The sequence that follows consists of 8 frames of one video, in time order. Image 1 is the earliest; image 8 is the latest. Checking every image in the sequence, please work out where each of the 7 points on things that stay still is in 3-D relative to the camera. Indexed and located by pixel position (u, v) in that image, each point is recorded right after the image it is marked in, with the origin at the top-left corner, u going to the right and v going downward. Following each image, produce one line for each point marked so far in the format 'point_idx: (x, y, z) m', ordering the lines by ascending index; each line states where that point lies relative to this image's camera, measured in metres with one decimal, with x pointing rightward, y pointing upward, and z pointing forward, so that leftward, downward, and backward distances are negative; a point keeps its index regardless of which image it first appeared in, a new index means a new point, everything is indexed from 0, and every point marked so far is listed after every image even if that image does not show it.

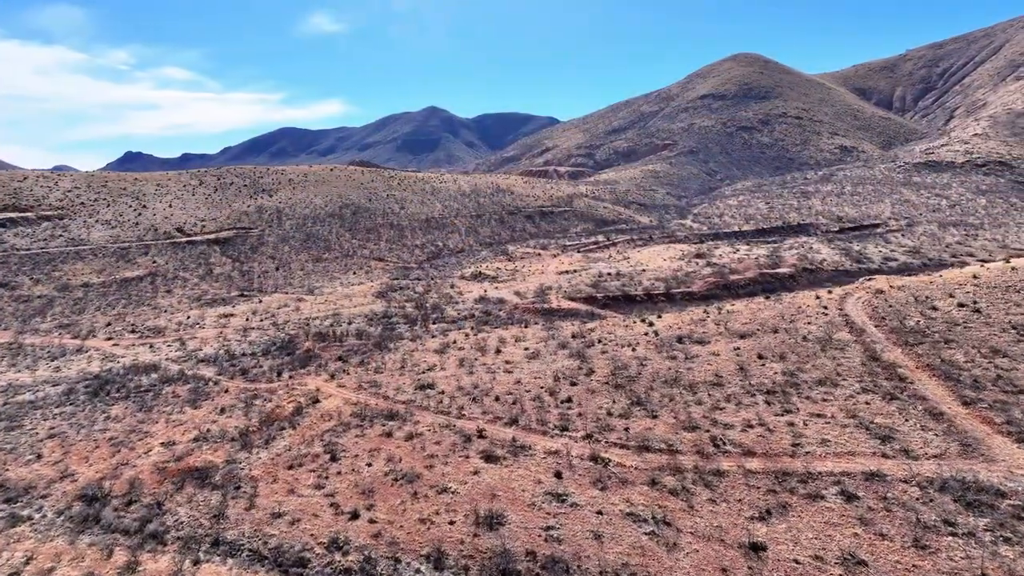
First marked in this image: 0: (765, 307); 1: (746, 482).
0: (+7.1, -0.6, +19.8) m
1: (+3.5, -2.9, +10.5) m
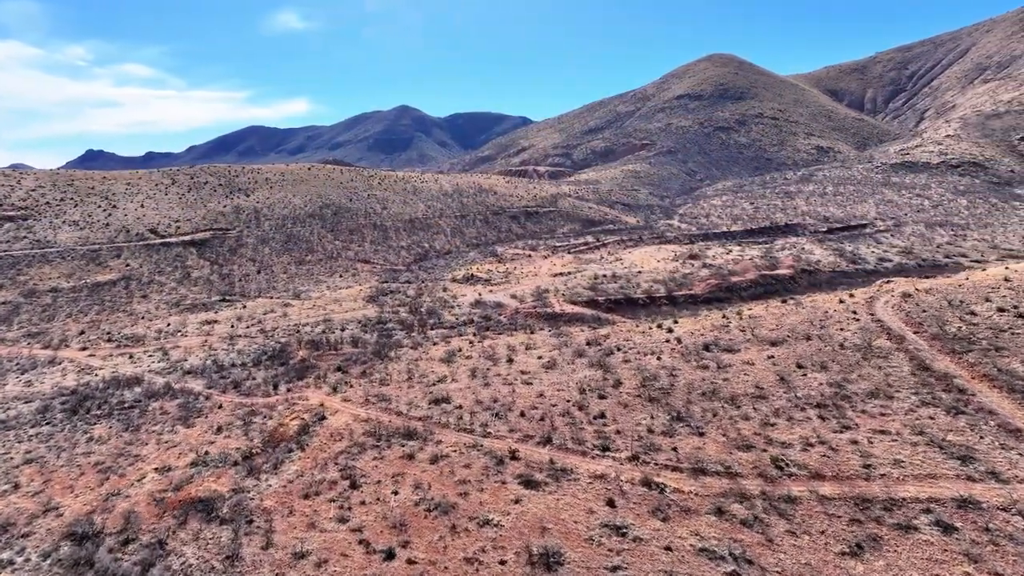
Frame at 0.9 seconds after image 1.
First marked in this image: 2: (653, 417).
0: (+7.5, -0.7, +18.9) m
1: (+4.3, -3.0, +9.6) m
2: (+2.7, -2.4, +13.4) m
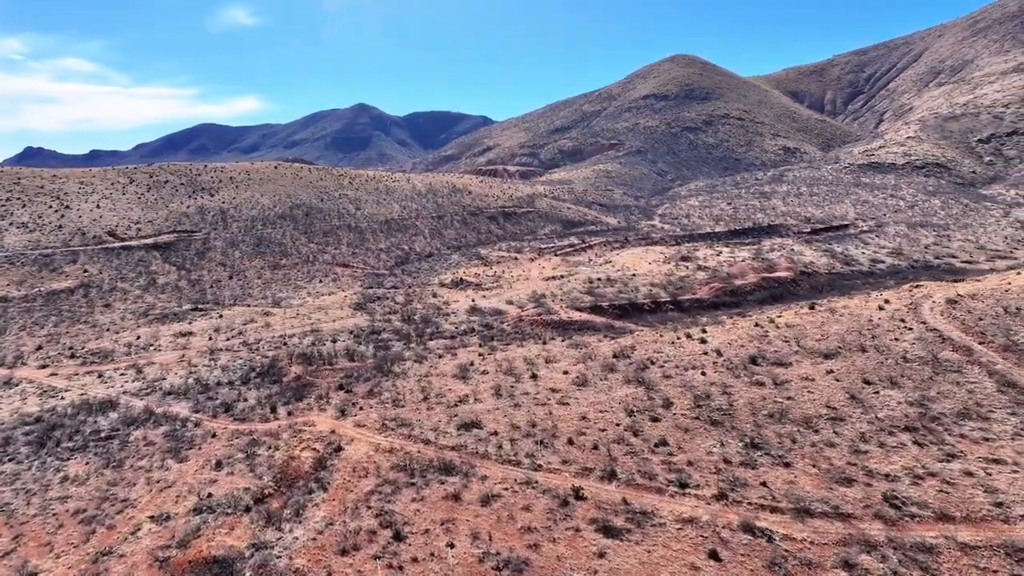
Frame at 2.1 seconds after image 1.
0: (+8.0, -0.8, +17.8) m
1: (+5.4, -3.2, +8.3) m
2: (+3.6, -2.6, +12.0) m
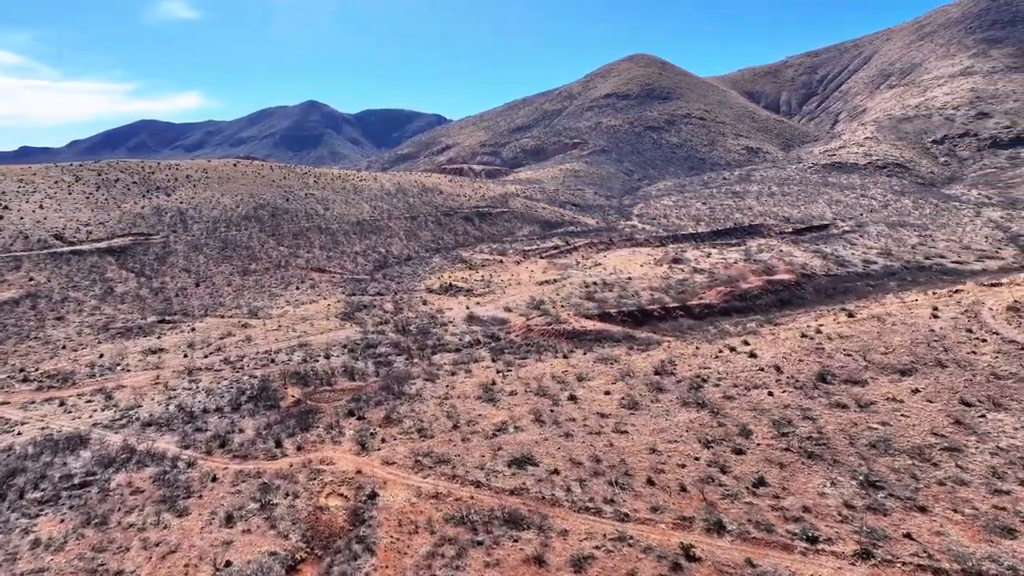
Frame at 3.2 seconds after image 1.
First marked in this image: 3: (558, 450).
0: (+8.8, -1.0, +16.5) m
1: (+6.8, -3.4, +6.8) m
2: (+4.8, -2.9, +10.4) m
3: (+0.8, -2.9, +12.6) m
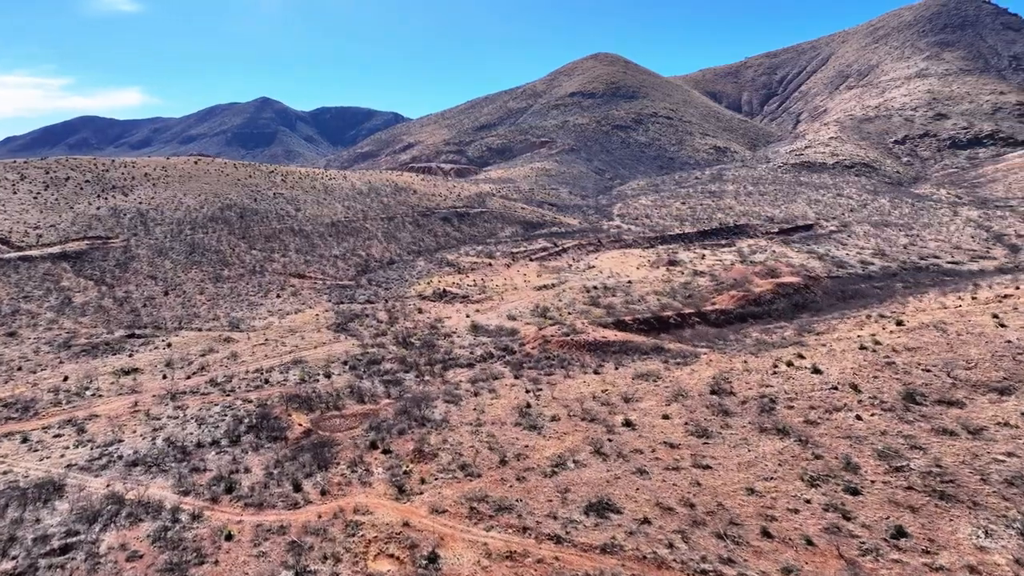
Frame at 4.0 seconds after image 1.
0: (+9.6, -1.2, +15.2) m
1: (+8.3, -3.6, +5.4) m
2: (+6.0, -3.1, +8.9) m
3: (+1.9, -3.1, +10.9) m
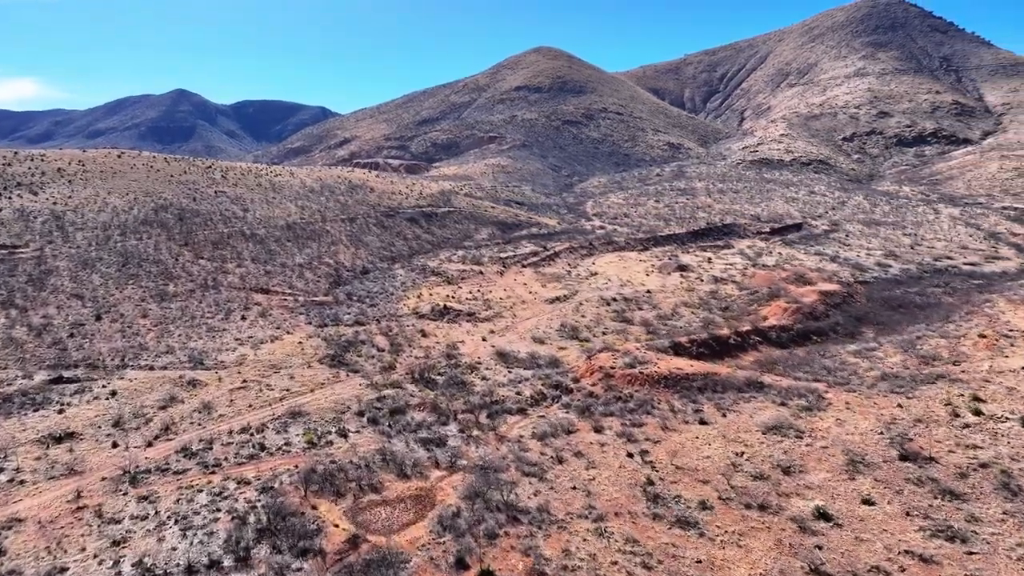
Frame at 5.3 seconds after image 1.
0: (+11.4, -1.6, +12.0) m
1: (+11.2, -4.0, +2.2) m
2: (+8.6, -3.5, +5.3) m
3: (+4.3, -3.7, +6.9) m
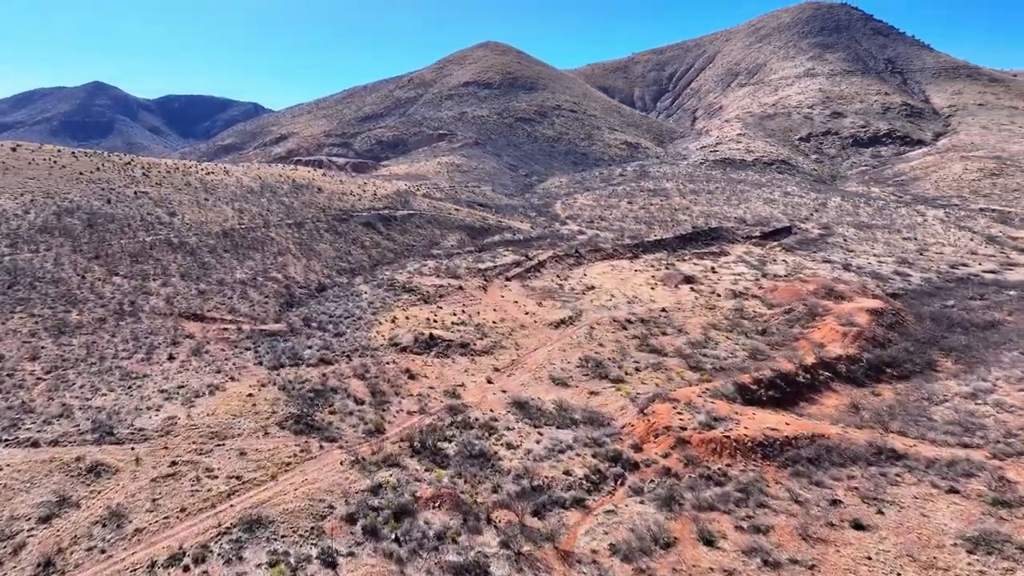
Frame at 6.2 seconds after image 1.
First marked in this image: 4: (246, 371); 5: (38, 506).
0: (+12.5, -2.1, +8.5) m
1: (+13.2, -4.6, -1.4) m
2: (+10.3, -4.1, +1.6) m
3: (+5.9, -4.3, +2.7) m
4: (-6.4, -1.9, +16.9) m
5: (-7.2, -3.3, +10.6) m
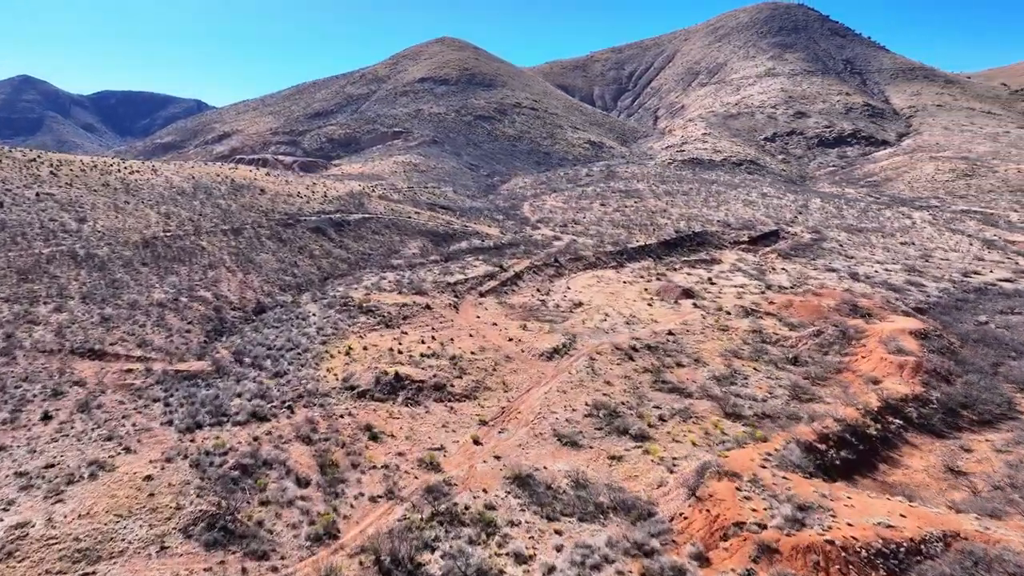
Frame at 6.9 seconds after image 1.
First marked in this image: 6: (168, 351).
0: (+13.0, -2.6, +5.3) m
1: (+14.3, -5.0, -4.5) m
2: (+11.2, -4.6, -1.7) m
3: (+6.7, -4.8, -0.8) m
4: (-6.5, -2.6, +12.6) m
5: (-6.9, -3.9, +6.2) m
6: (-8.4, -1.5, +17.2) m
